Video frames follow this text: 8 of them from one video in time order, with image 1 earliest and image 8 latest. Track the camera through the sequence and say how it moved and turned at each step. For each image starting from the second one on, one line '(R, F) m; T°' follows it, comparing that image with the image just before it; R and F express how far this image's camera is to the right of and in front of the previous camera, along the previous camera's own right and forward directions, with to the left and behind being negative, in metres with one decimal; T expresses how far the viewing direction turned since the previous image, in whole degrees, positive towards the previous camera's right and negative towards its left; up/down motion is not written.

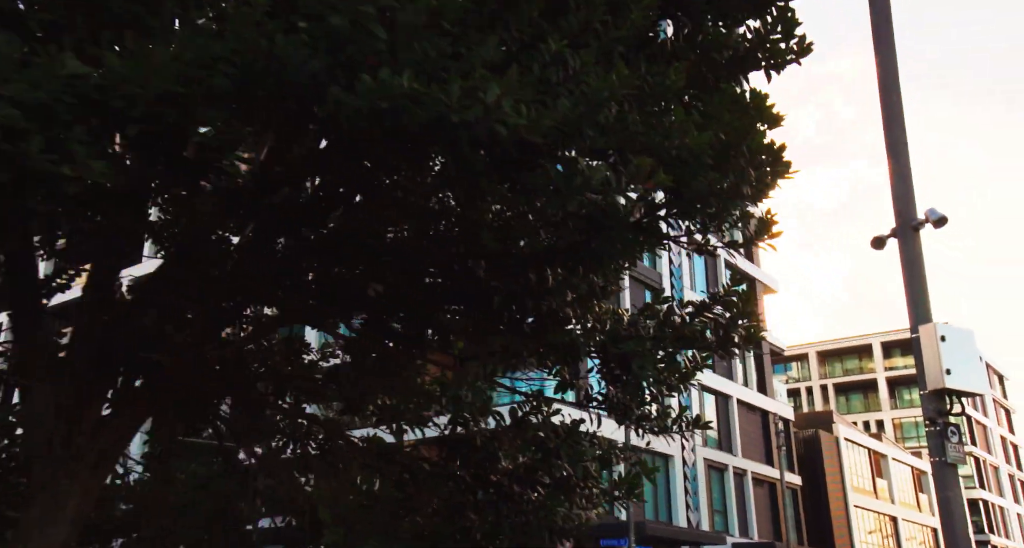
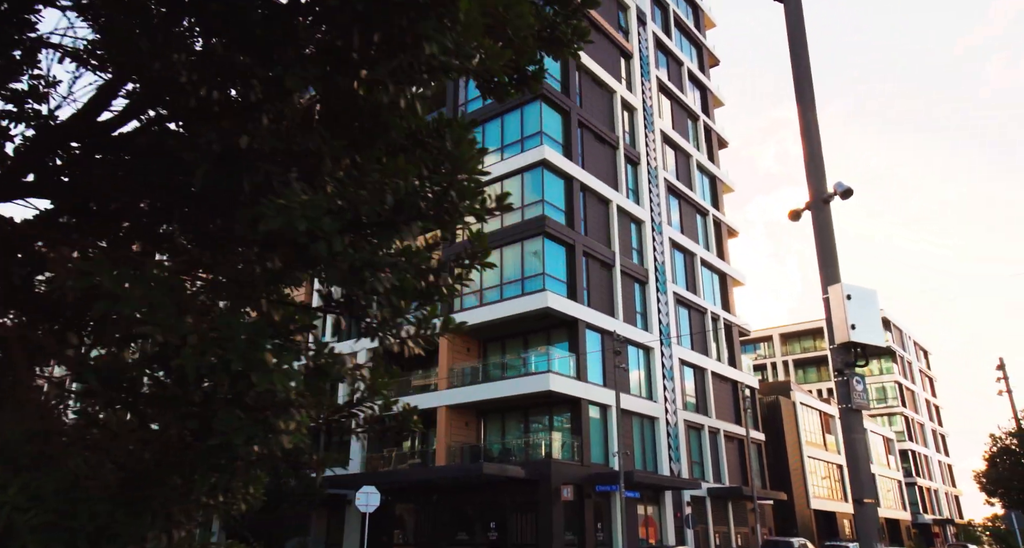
(-0.9, -4.4) m; +1°
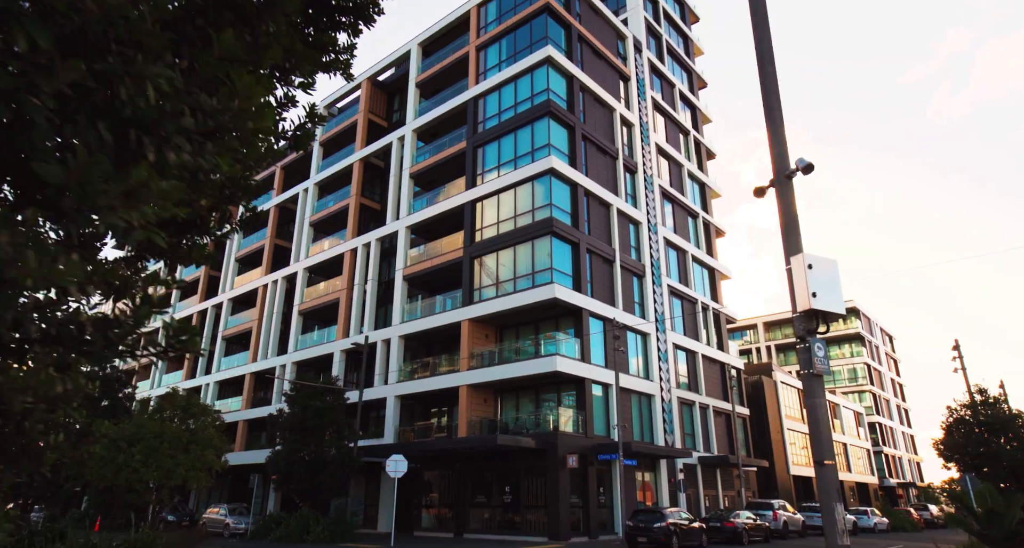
(-0.6, -3.9) m; 0°
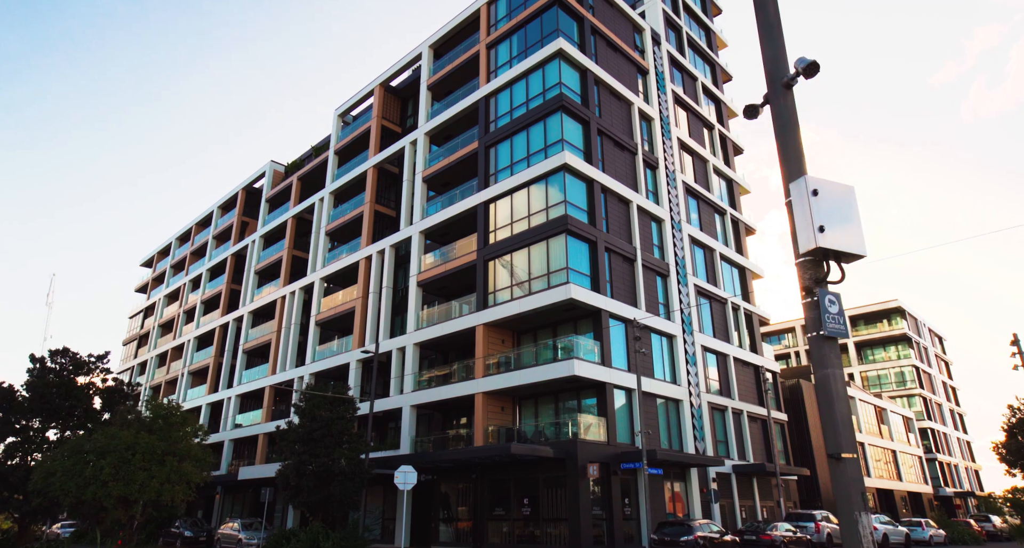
(+0.9, +1.4) m; -3°
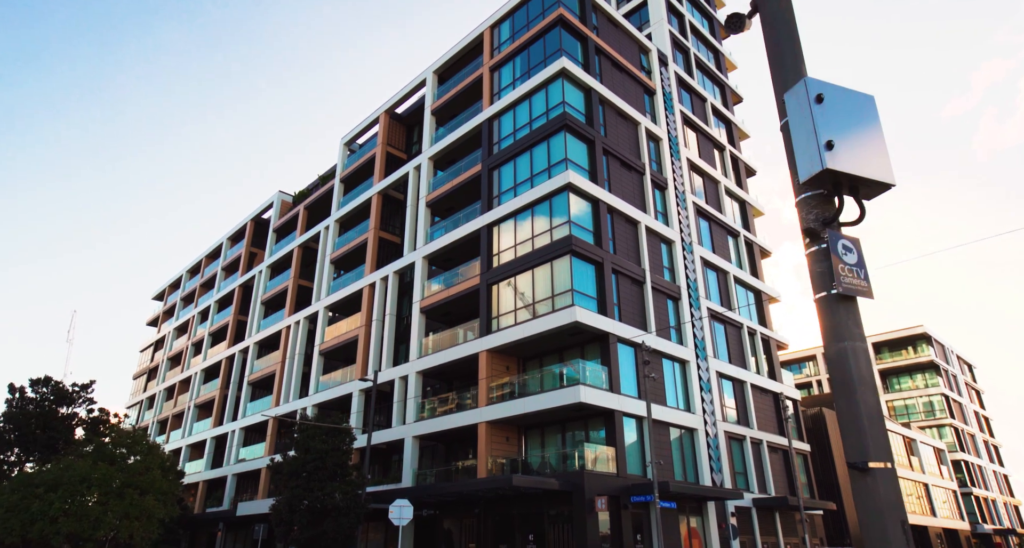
(+0.6, +1.0) m; -2°
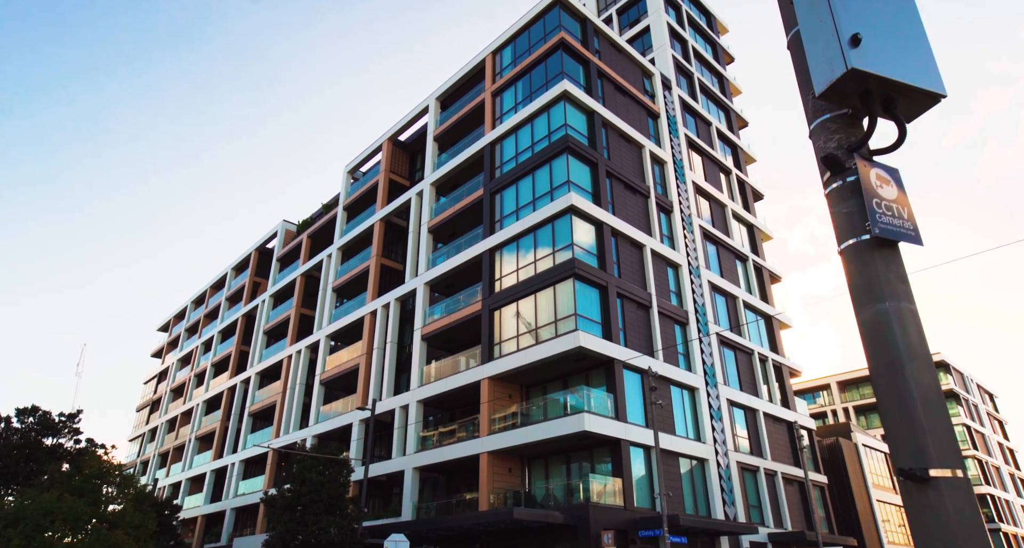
(+0.3, +0.7) m; -1°
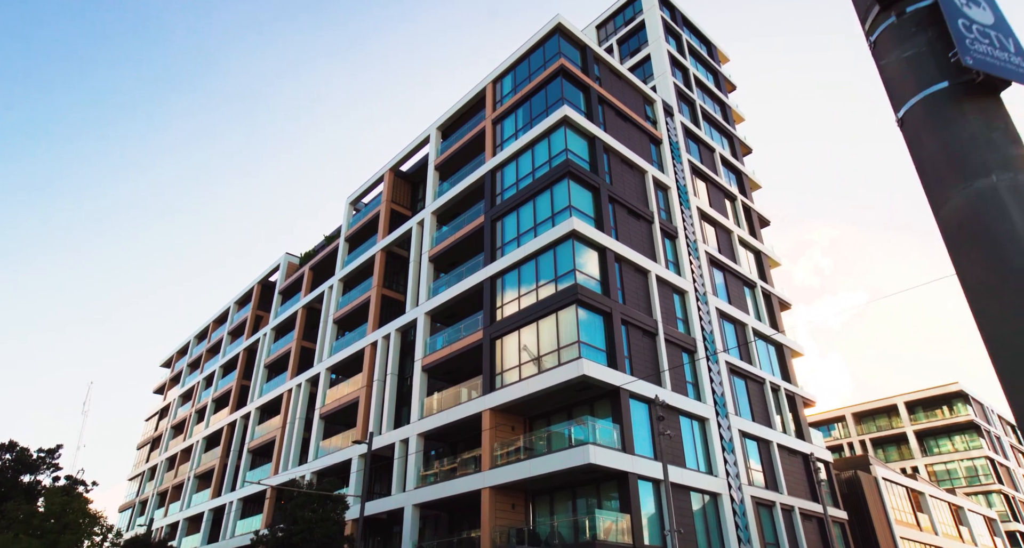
(+0.3, +0.7) m; -1°
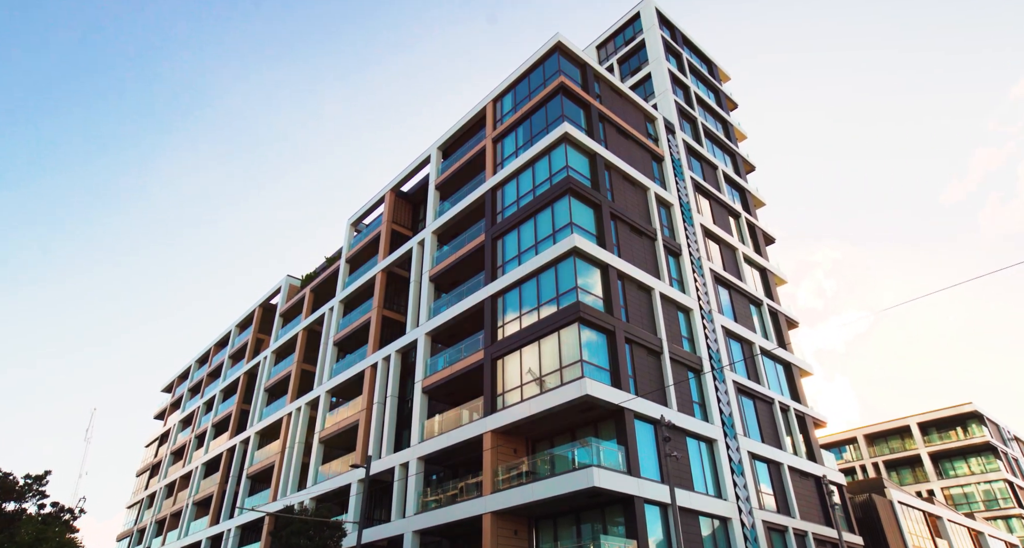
(+0.2, +0.5) m; 0°
